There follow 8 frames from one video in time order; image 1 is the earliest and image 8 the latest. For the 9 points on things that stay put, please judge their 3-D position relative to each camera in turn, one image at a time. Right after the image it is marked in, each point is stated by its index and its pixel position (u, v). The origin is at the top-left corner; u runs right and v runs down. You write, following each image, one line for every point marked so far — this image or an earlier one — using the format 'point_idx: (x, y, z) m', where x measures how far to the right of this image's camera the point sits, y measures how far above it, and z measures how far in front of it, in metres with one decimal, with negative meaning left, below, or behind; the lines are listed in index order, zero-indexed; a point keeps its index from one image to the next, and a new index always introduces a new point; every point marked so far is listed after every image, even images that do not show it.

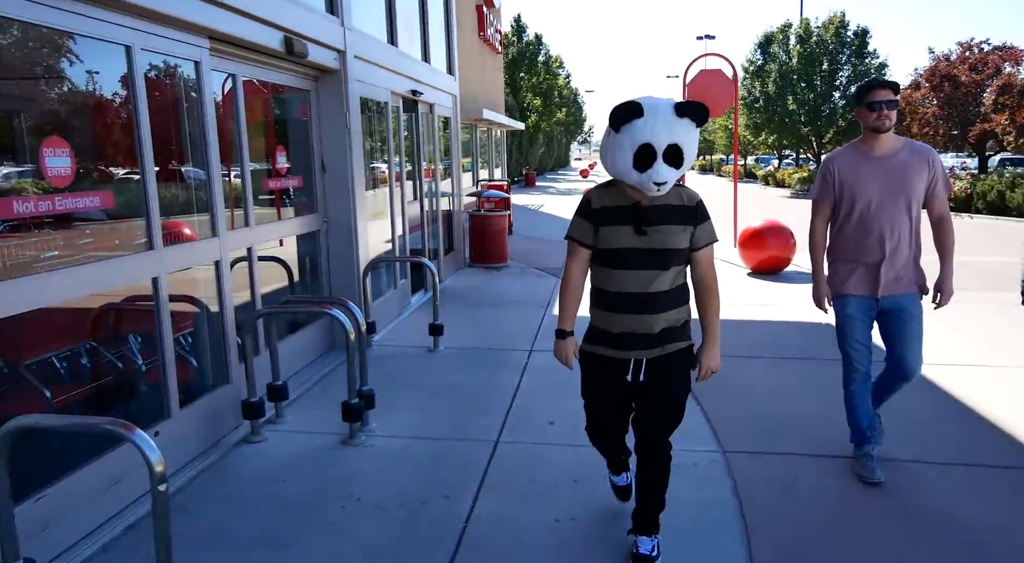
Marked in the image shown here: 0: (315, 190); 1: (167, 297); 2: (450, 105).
0: (-1.6, +0.7, +5.8) m
1: (-1.8, -0.1, +3.8) m
2: (-0.8, +2.3, +9.6) m
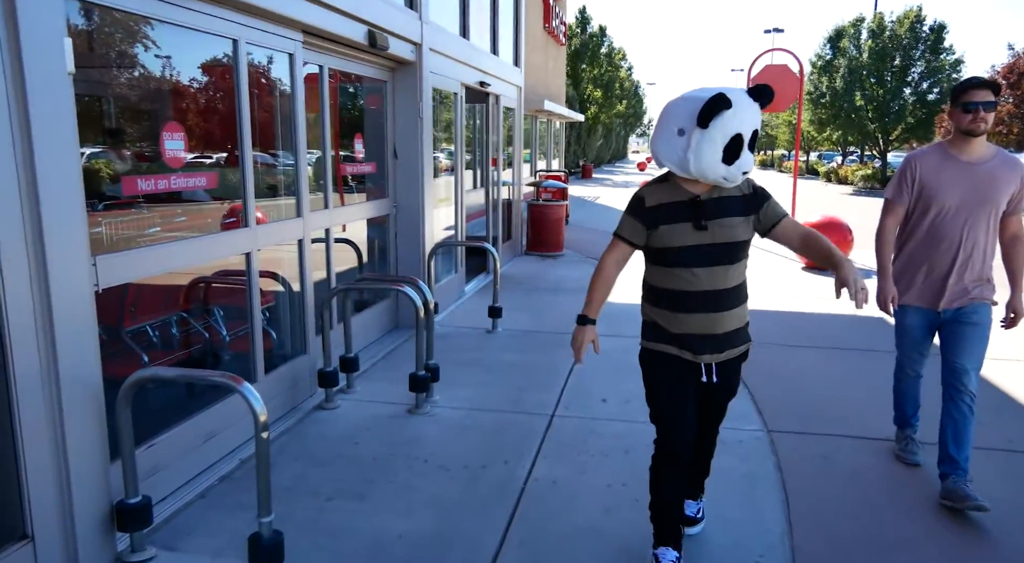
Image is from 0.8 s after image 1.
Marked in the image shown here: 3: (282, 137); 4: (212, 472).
0: (-1.0, +0.9, +6.1) m
1: (-1.4, +0.1, +4.1) m
2: (+0.1, +2.5, +9.8) m
3: (-1.4, +0.9, +4.5) m
4: (-1.3, -0.8, +3.4) m
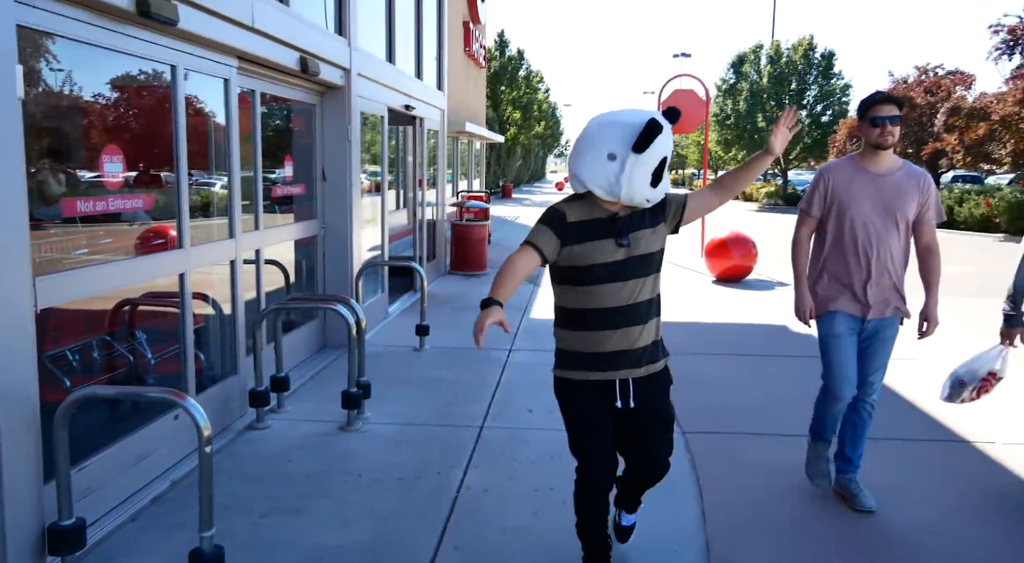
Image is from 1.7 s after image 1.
0: (-1.7, +0.7, +6.1) m
1: (-1.8, -0.1, +4.2) m
2: (-1.0, +2.2, +10.0) m
3: (-1.8, +0.8, +4.5) m
4: (-1.7, -1.0, +3.4) m
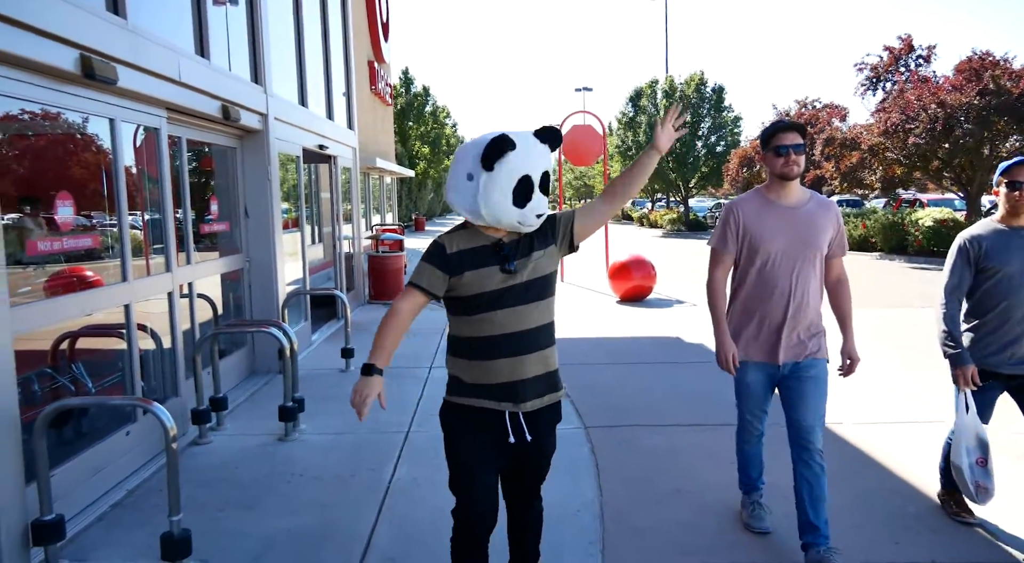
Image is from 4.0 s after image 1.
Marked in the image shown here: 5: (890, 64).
0: (-2.4, +0.4, +6.5) m
1: (-2.3, -0.3, +4.5) m
2: (-2.3, +1.8, +10.5) m
3: (-2.4, +0.5, +4.9) m
4: (-2.1, -1.1, +3.8) m
5: (+10.0, +5.8, +19.5) m
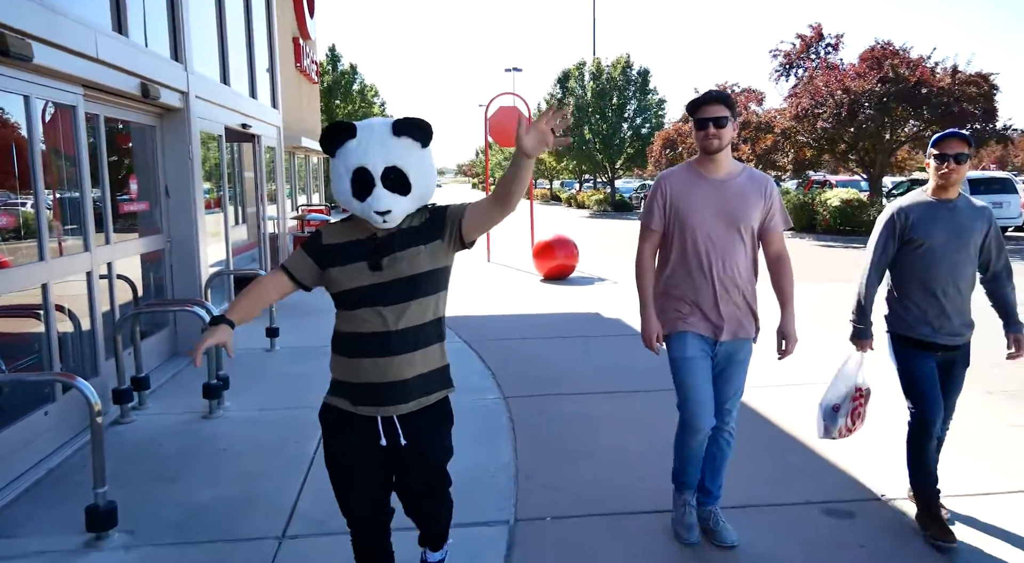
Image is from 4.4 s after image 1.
0: (-3.1, +0.6, +6.5) m
1: (-2.8, -0.1, +4.5) m
2: (-3.3, +2.1, +10.4) m
3: (-2.9, +0.7, +4.8) m
4: (-2.5, -1.0, +3.8) m
5: (+8.0, +6.3, +20.3) m
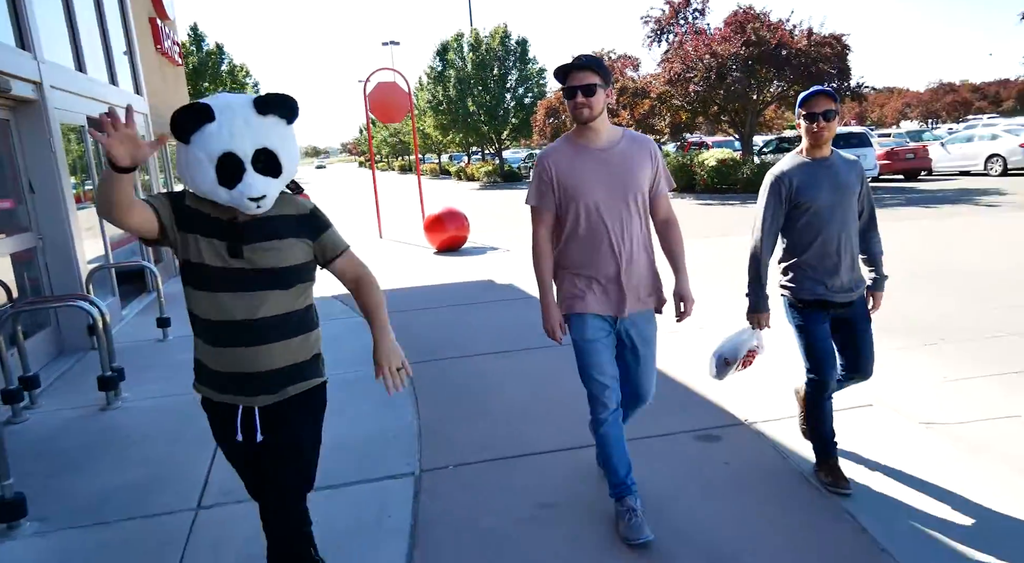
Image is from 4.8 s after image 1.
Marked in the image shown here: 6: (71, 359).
0: (-4.1, +0.6, +6.2) m
1: (-3.5, -0.2, +4.3) m
2: (-5.0, +2.2, +10.0) m
3: (-3.7, +0.6, +4.6) m
4: (-3.0, -1.0, +3.7) m
5: (+4.5, +7.6, +21.3) m
6: (-3.6, -0.6, +5.9) m
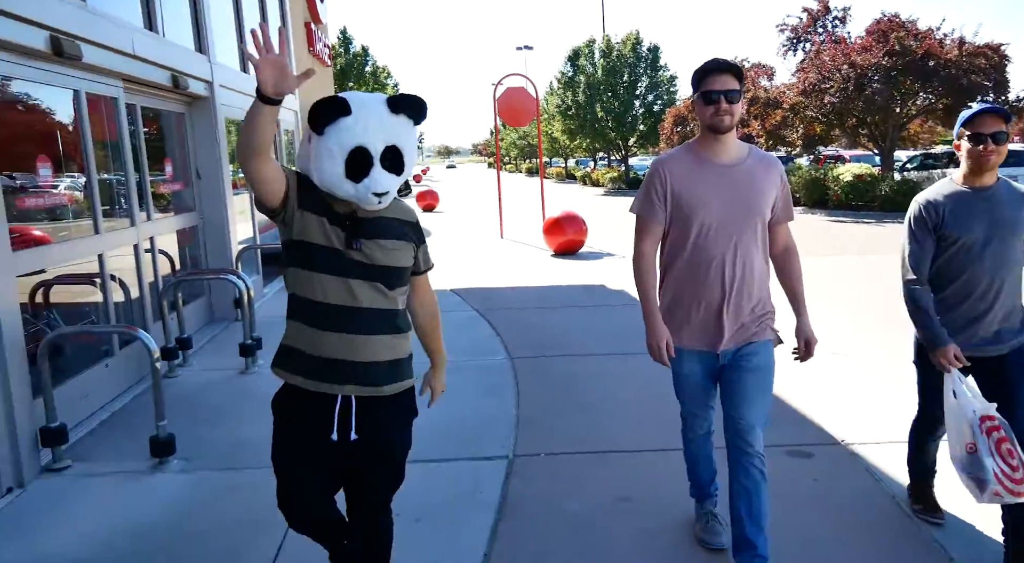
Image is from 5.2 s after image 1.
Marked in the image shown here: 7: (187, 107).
0: (-3.1, +0.8, +7.0) m
1: (-2.8, +0.1, +5.1) m
2: (-3.2, +2.4, +10.9) m
3: (-2.9, +0.9, +5.4) m
4: (-2.5, -0.8, +4.4) m
5: (+8.3, +7.1, +20.5) m
6: (-2.7, -0.4, +6.6) m
7: (-3.1, +1.7, +7.0) m
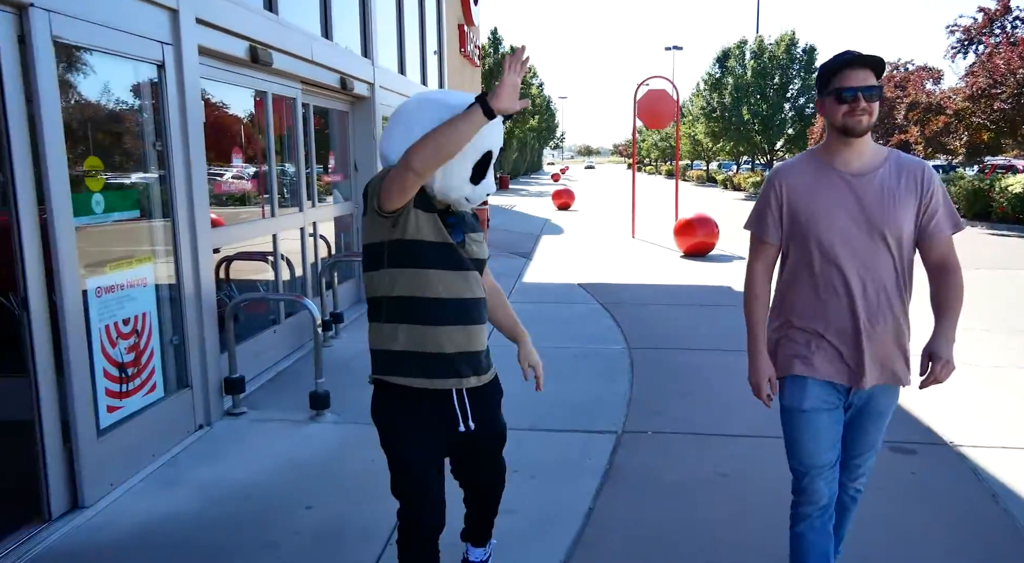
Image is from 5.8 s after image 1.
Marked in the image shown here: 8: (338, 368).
0: (-1.7, +1.0, +7.8) m
1: (-1.9, +0.2, +5.8) m
2: (-1.1, +2.6, +11.6) m
3: (-1.9, +1.1, +6.2) m
4: (-1.7, -0.7, +5.1) m
5: (+12.2, +6.6, +19.0) m
6: (-1.5, -0.3, +7.3) m
7: (-1.7, +1.8, +7.7) m
8: (-1.3, -0.6, +5.4) m
